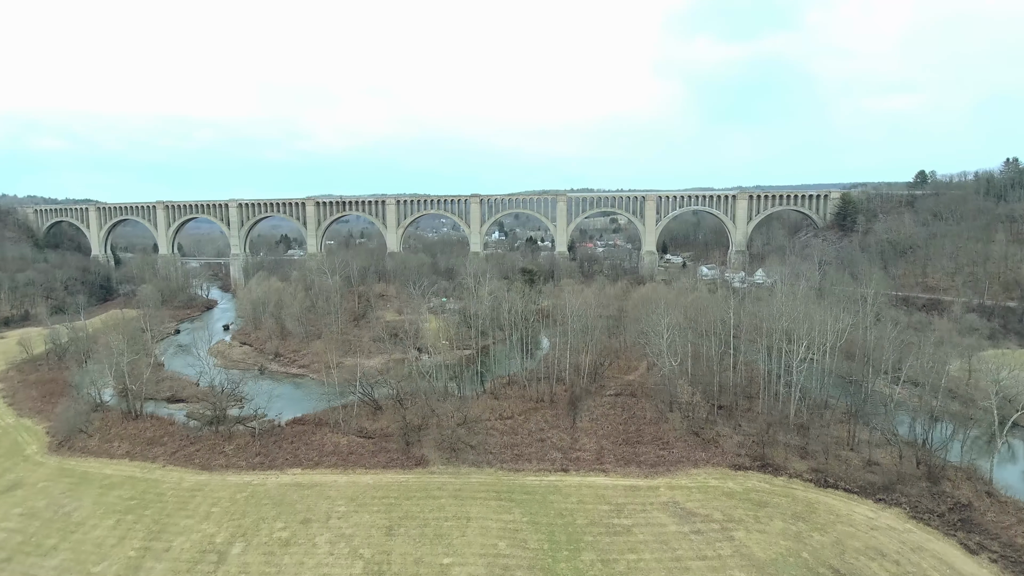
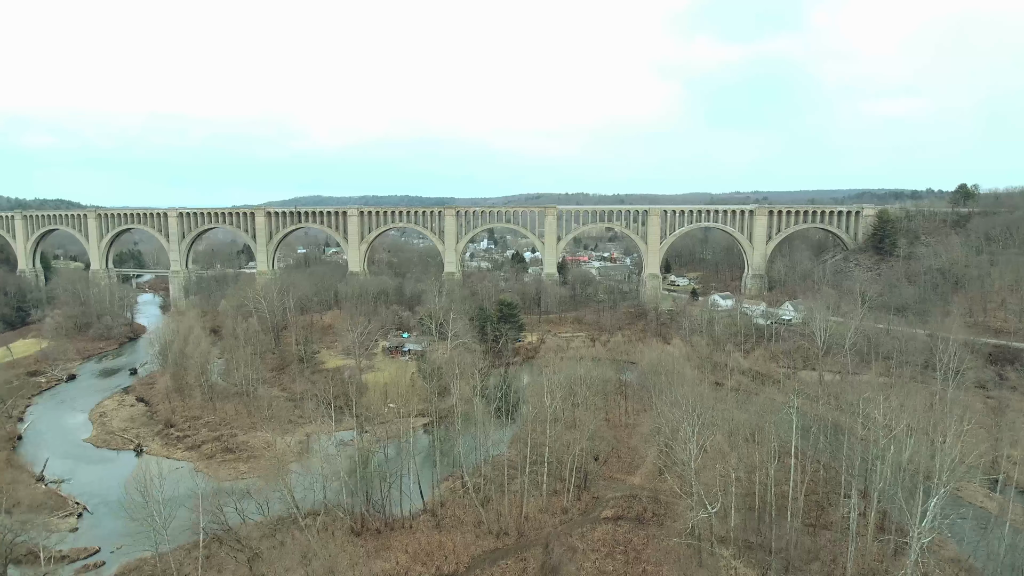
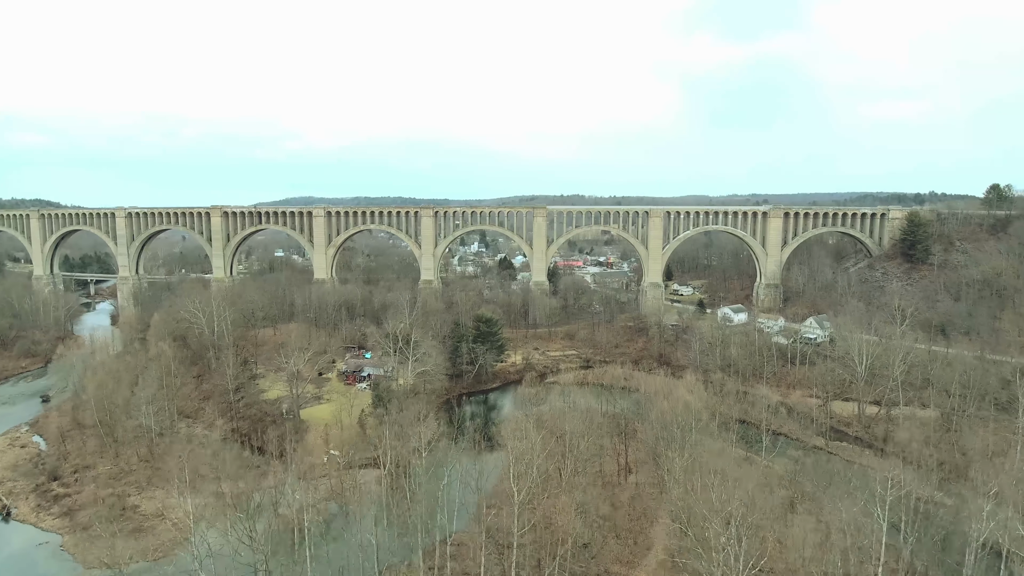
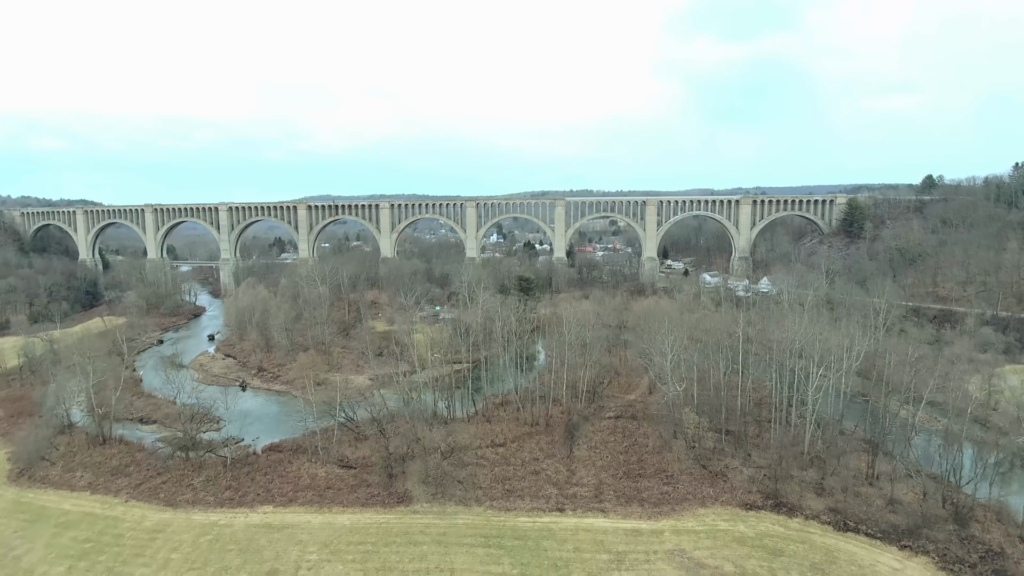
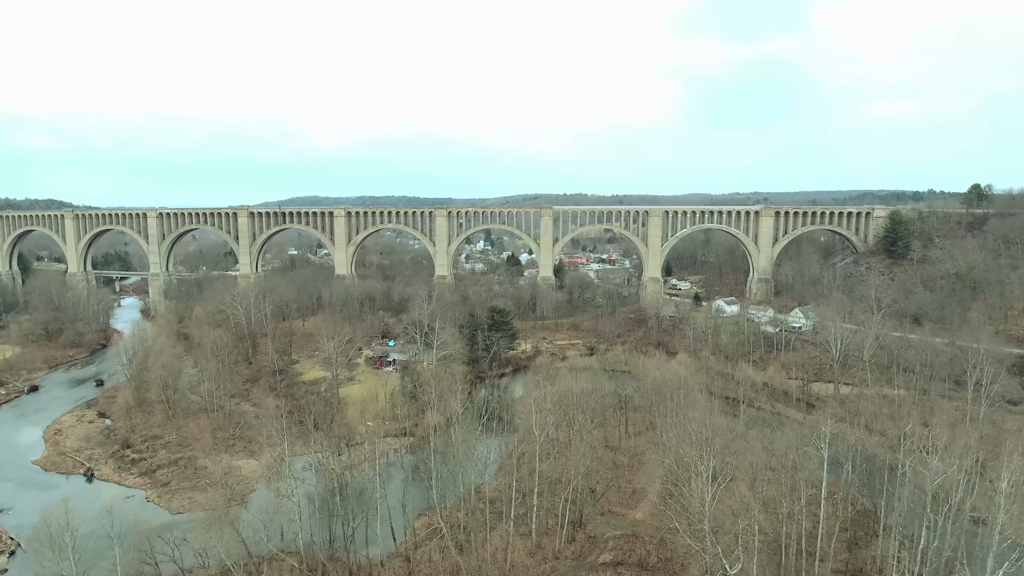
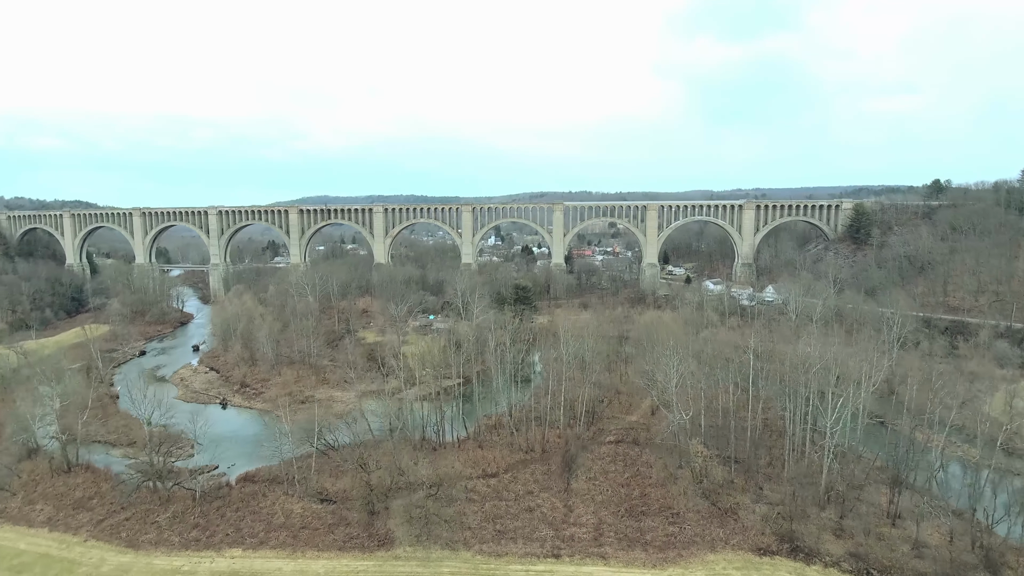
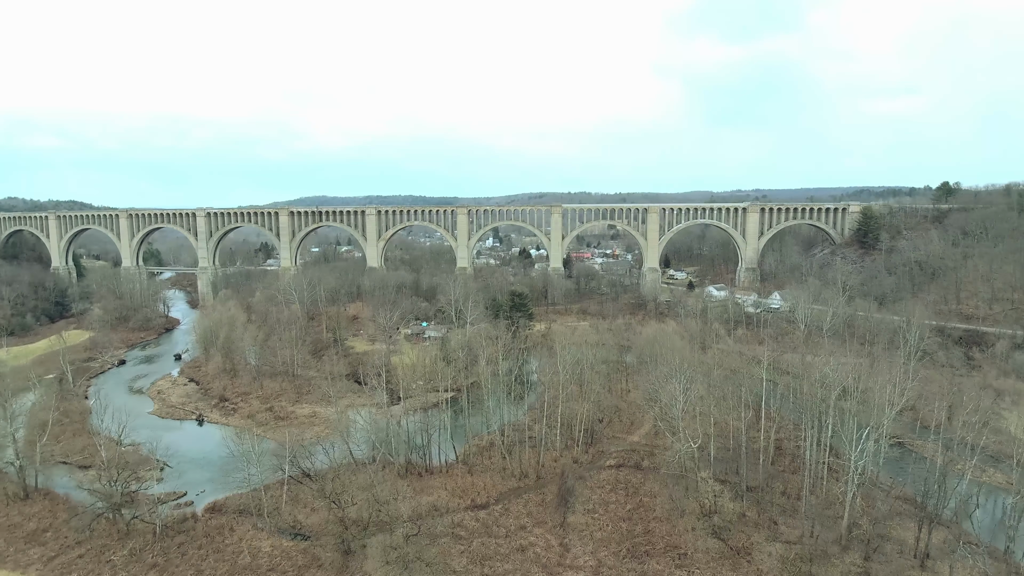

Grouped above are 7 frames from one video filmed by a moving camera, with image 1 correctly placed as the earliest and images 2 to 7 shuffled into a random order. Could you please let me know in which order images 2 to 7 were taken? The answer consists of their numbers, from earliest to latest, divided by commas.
4, 6, 7, 2, 5, 3
